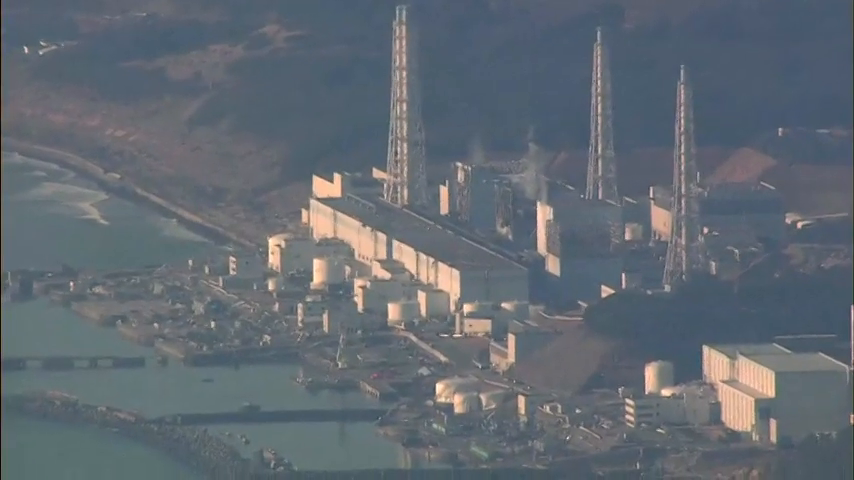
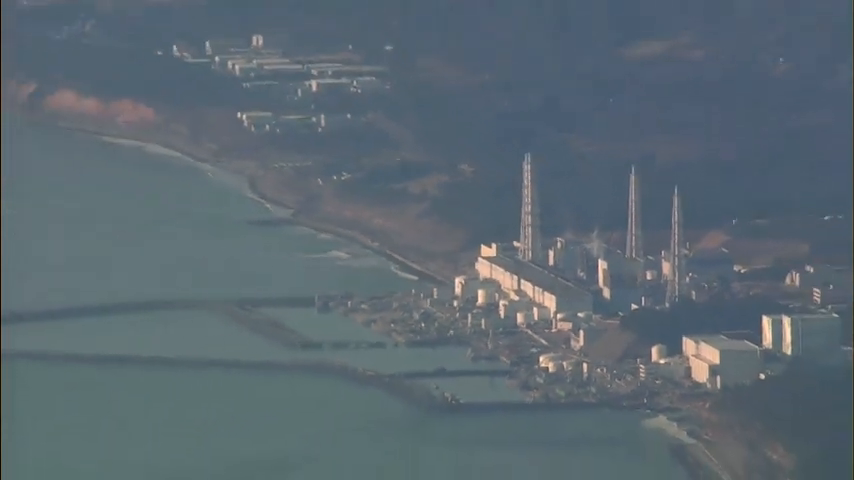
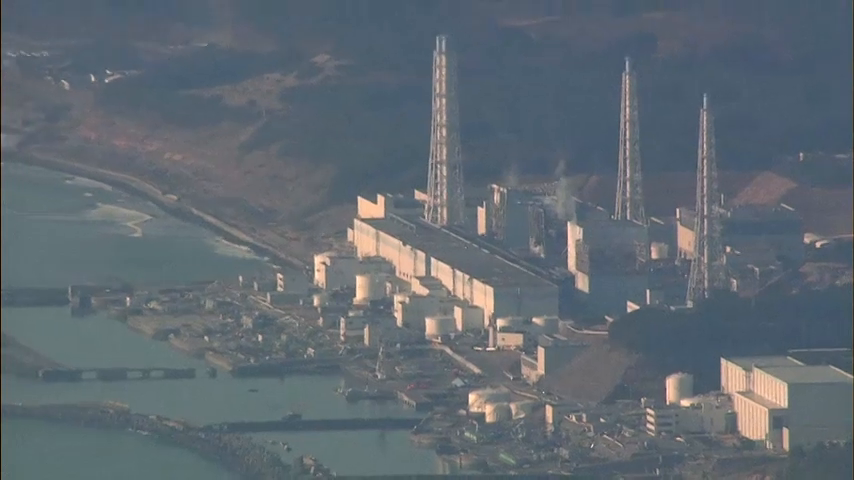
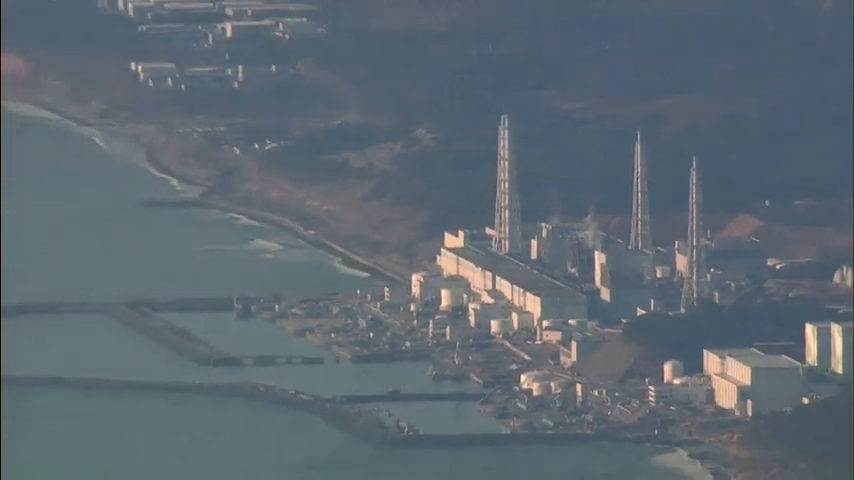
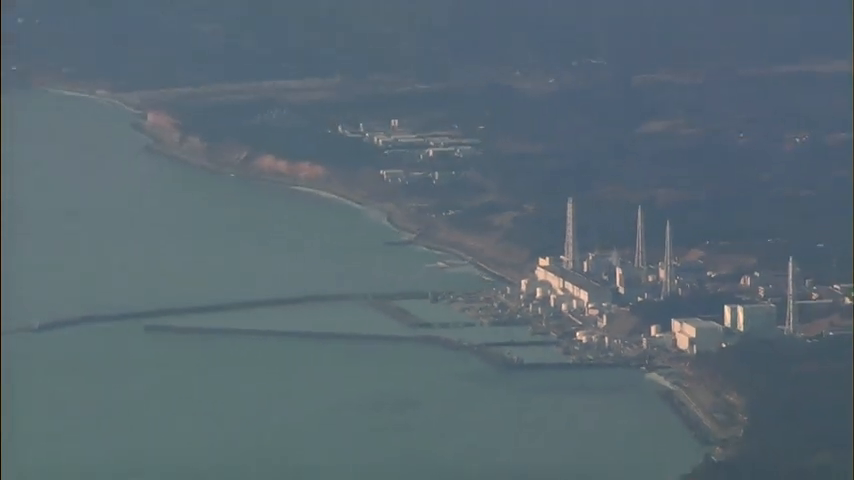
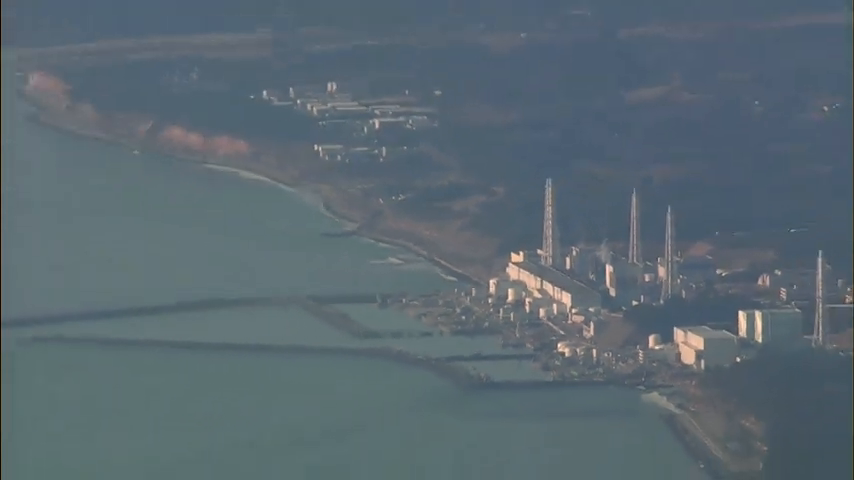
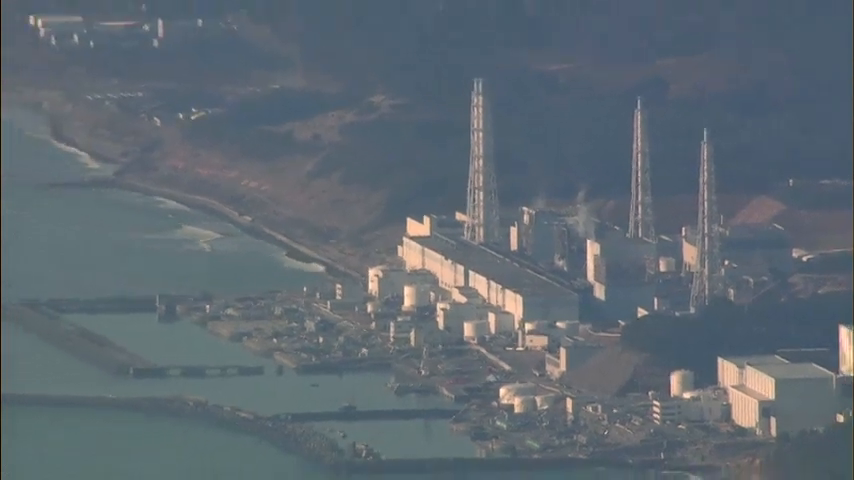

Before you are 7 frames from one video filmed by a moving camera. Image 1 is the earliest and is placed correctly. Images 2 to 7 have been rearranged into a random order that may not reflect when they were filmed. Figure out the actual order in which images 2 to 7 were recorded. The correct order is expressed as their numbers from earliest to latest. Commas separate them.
3, 7, 4, 2, 6, 5
